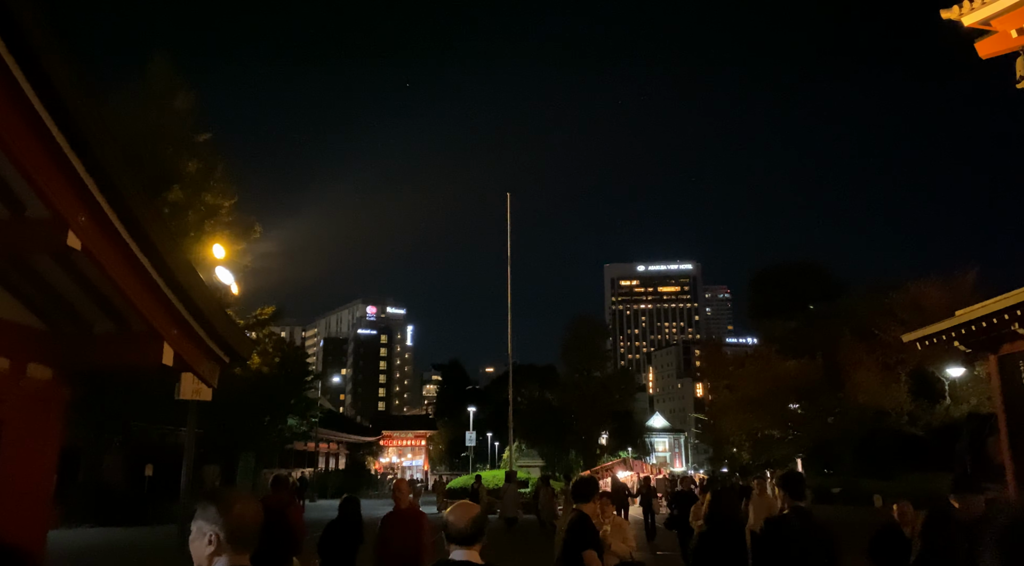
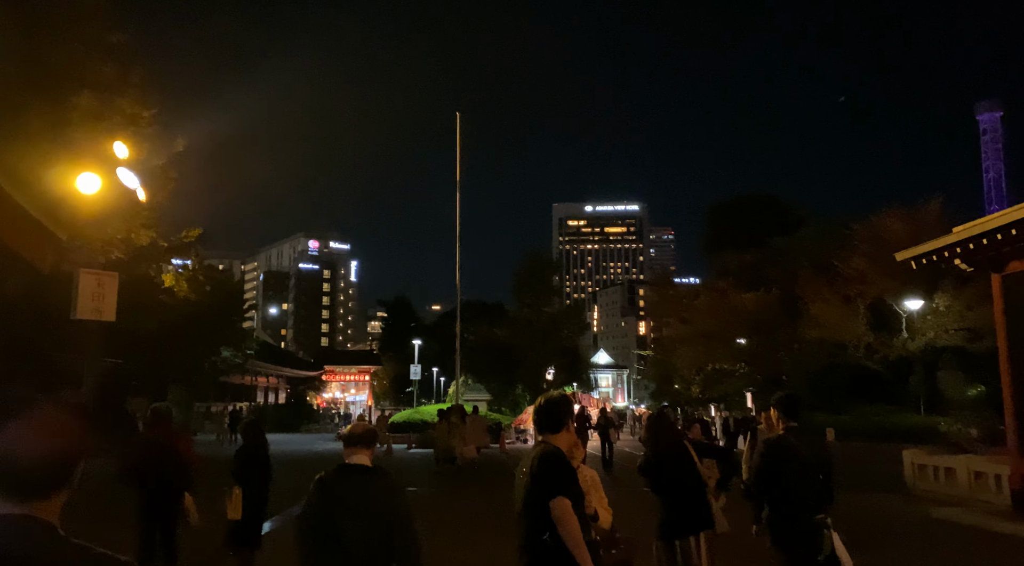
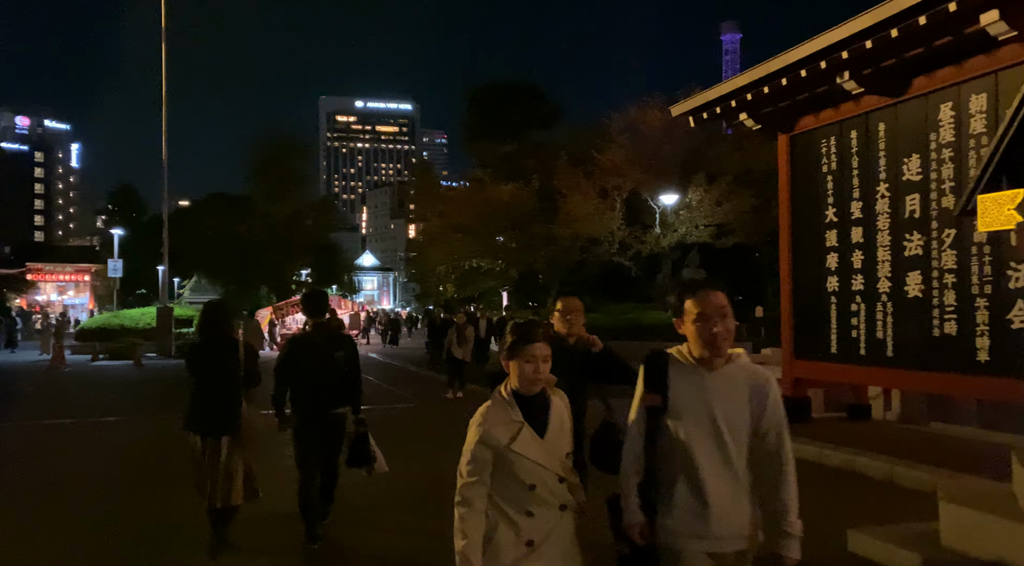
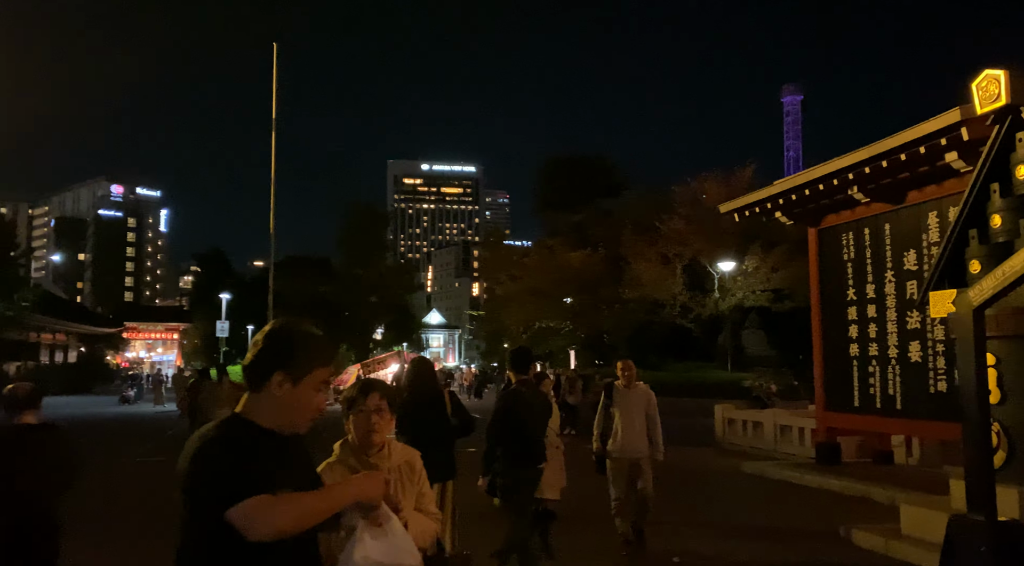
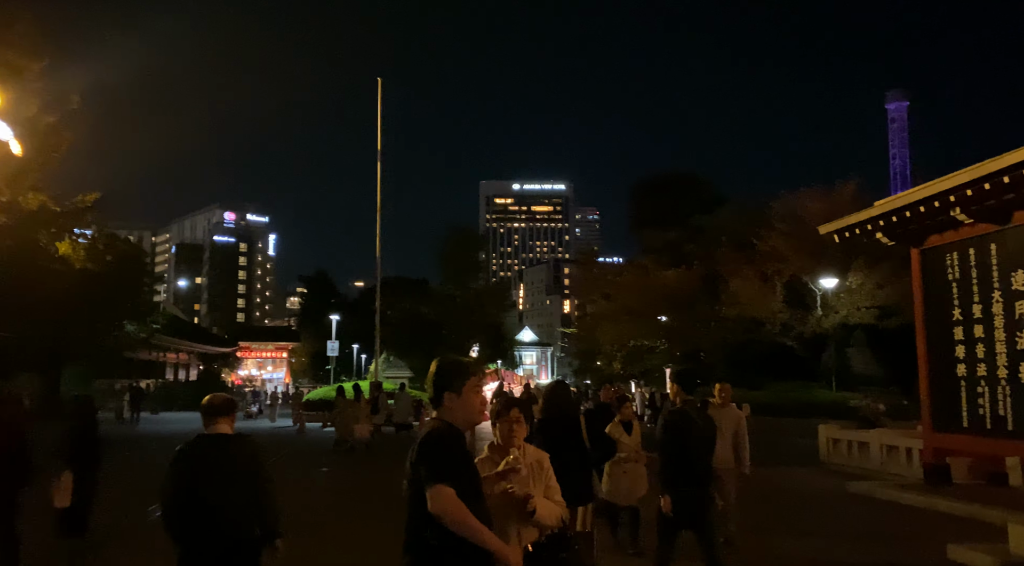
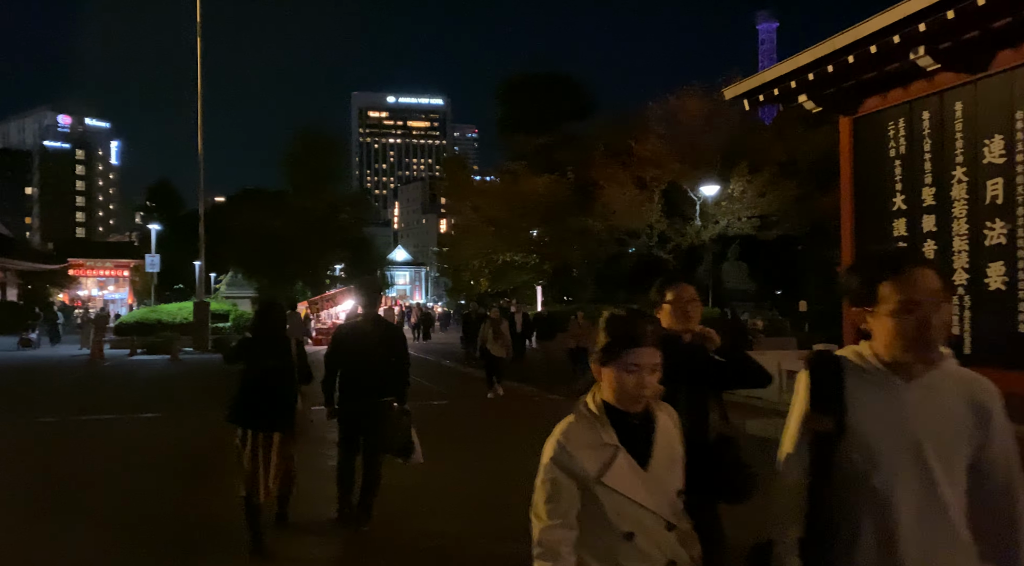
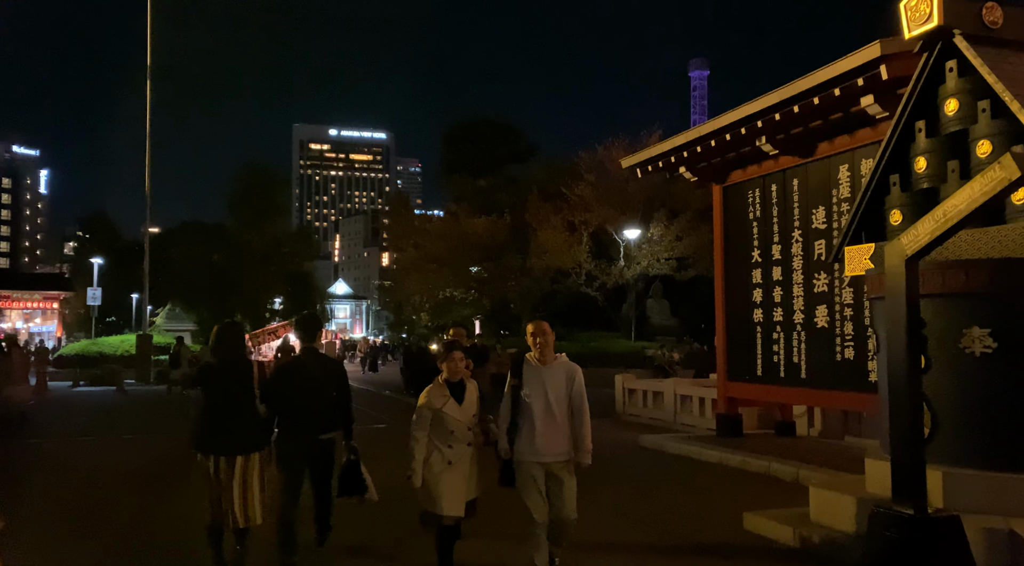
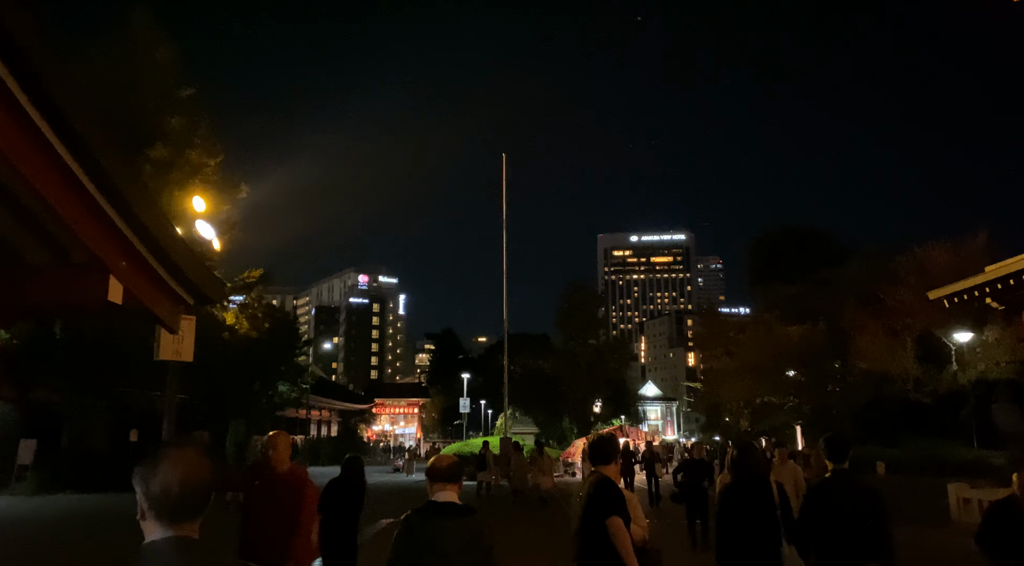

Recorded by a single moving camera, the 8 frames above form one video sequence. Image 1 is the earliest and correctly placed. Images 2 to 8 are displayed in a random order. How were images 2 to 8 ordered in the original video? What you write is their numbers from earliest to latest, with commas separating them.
8, 2, 5, 4, 7, 3, 6
